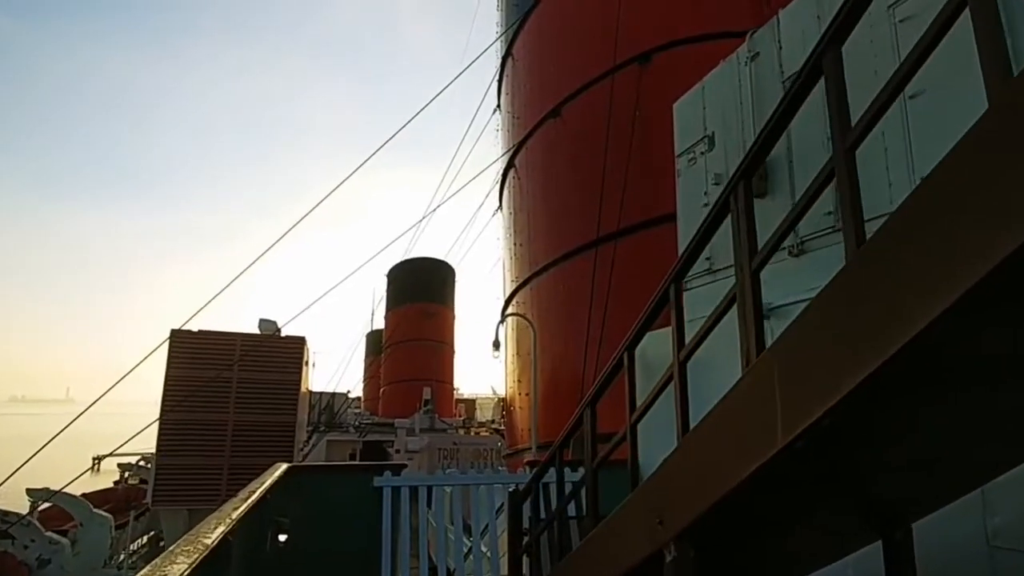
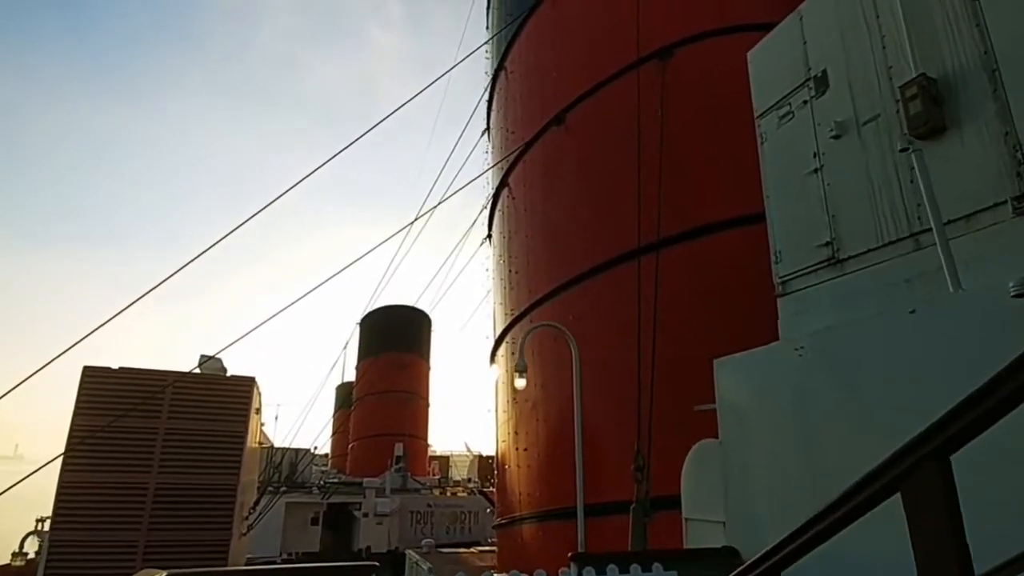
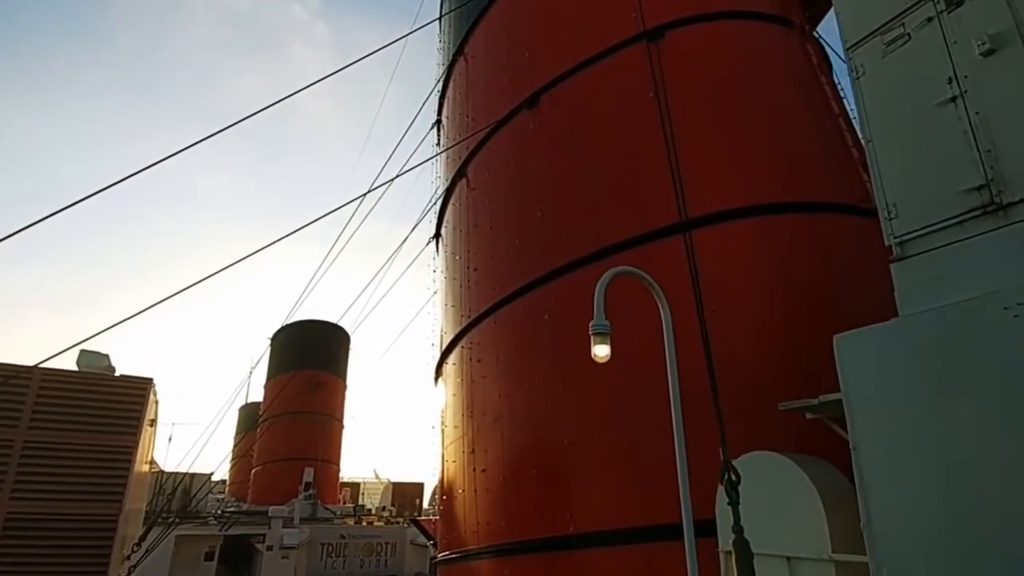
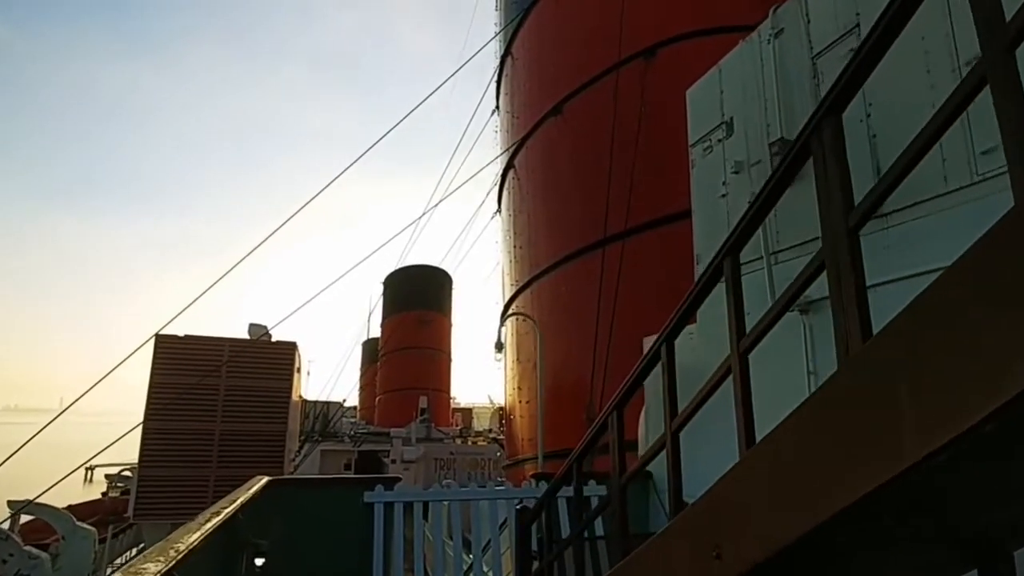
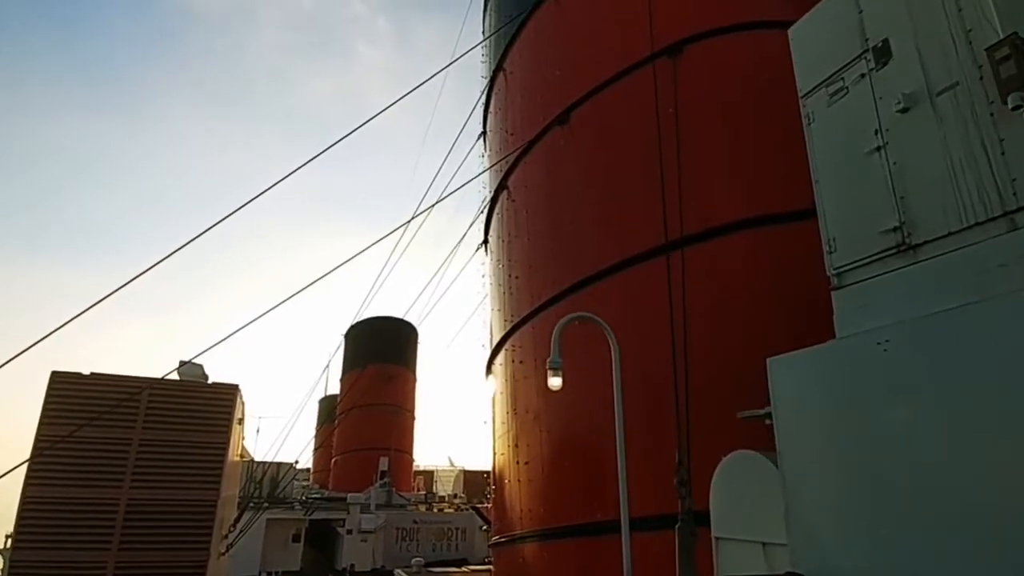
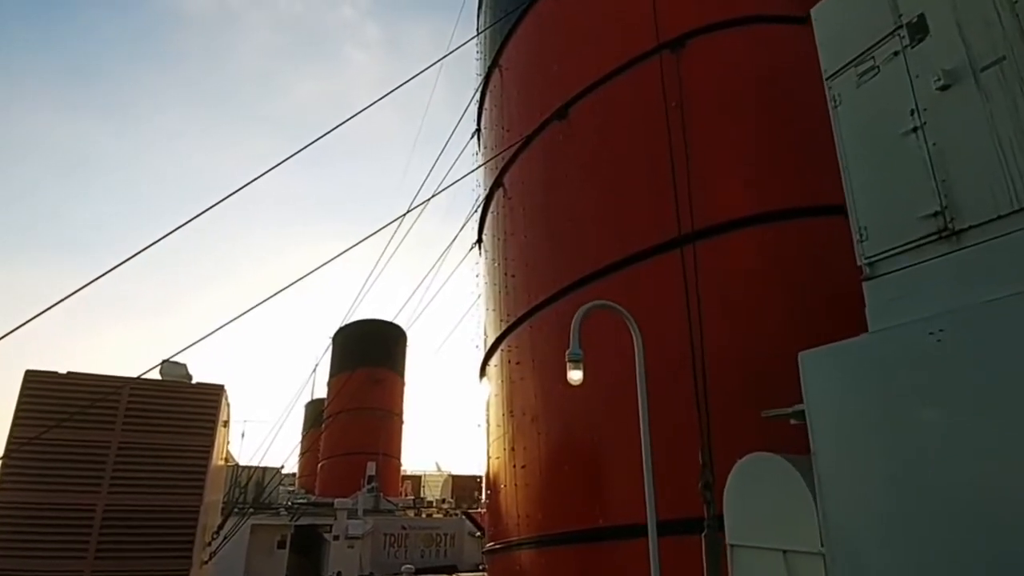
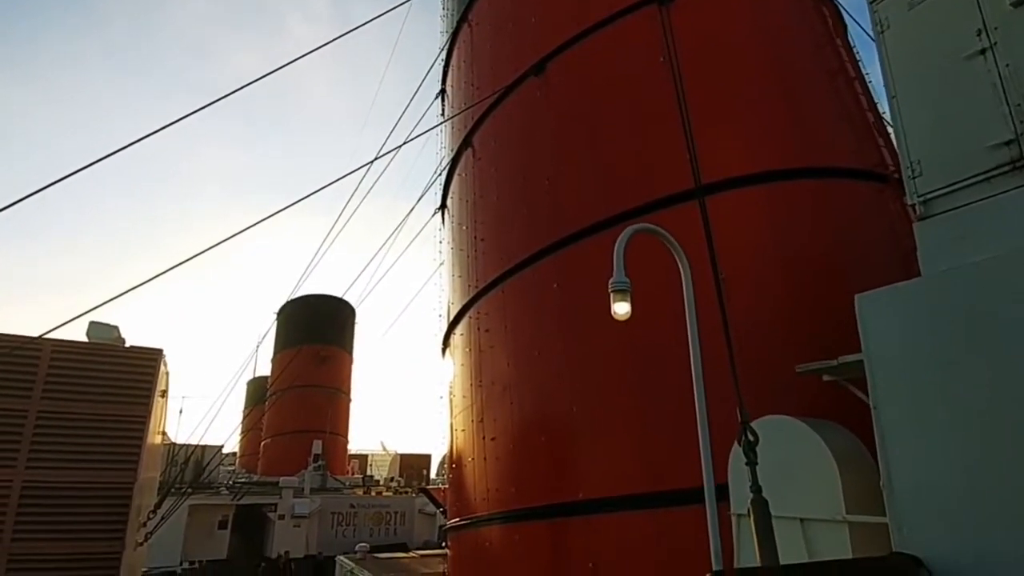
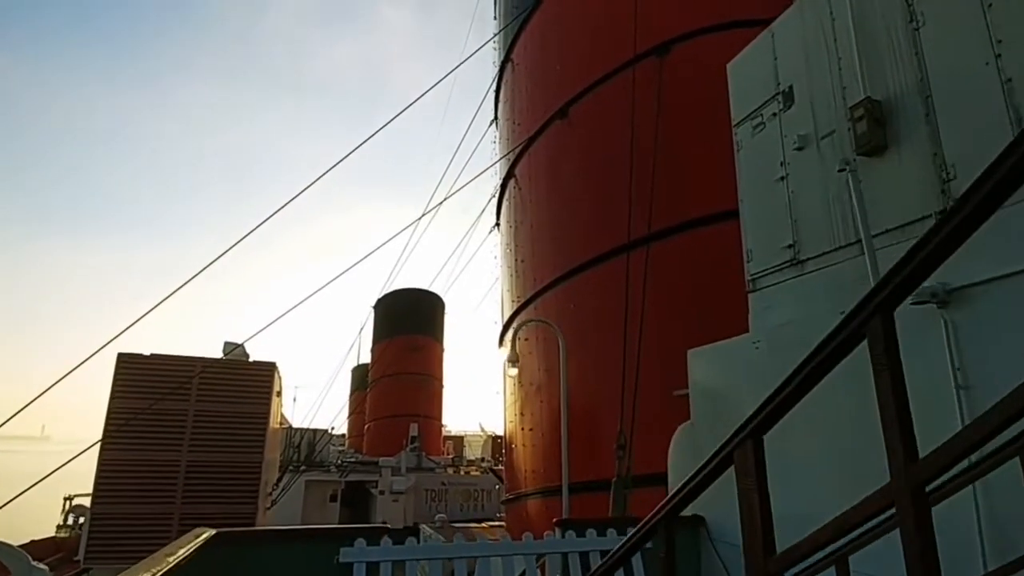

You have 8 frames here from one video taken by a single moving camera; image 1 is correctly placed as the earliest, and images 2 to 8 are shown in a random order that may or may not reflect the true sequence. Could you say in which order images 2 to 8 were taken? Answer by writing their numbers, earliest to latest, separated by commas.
4, 8, 2, 5, 6, 3, 7
